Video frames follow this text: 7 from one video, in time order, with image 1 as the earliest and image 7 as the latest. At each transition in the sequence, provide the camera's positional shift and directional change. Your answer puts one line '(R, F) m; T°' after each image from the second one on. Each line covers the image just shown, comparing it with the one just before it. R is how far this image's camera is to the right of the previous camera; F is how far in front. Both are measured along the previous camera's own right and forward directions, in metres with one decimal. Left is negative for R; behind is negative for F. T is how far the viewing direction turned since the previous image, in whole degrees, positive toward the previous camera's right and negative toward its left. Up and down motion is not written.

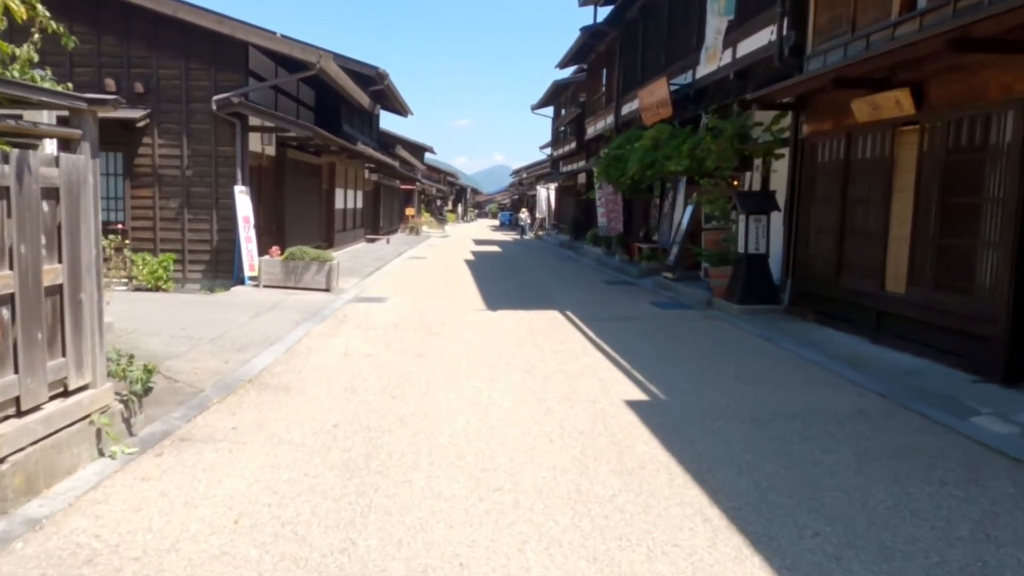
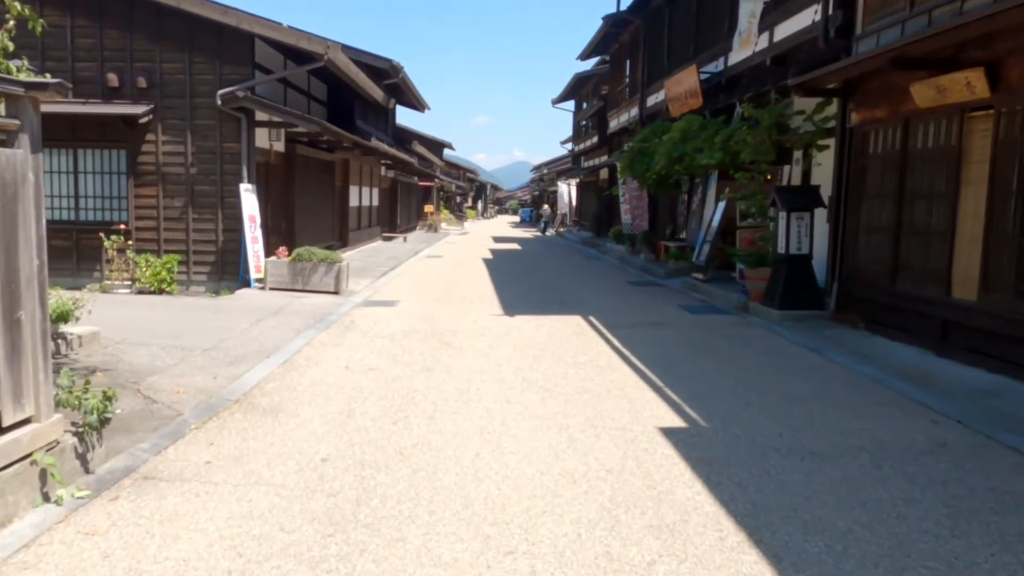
(0.0, +0.8) m; -1°
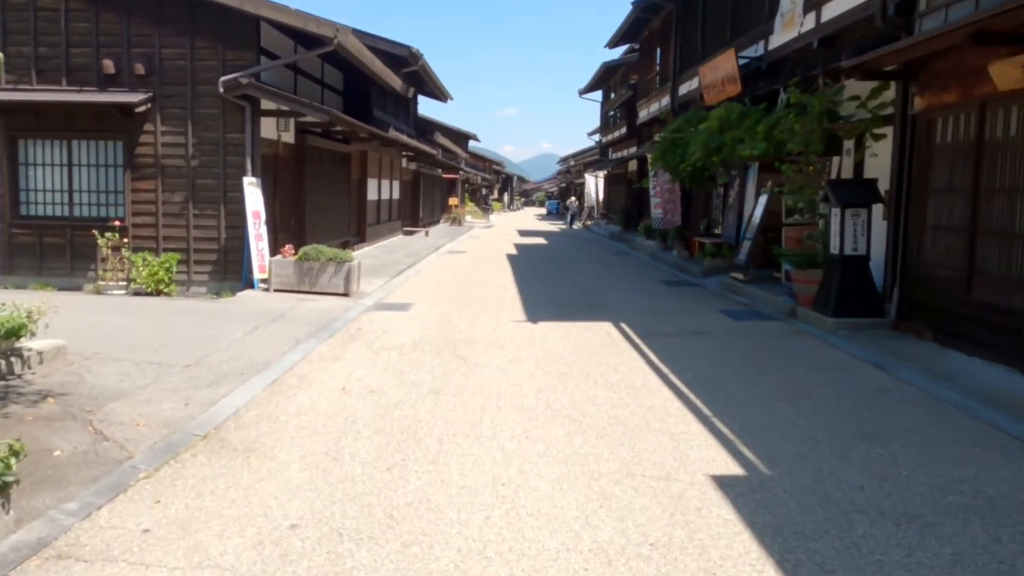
(0.0, +1.1) m; -2°
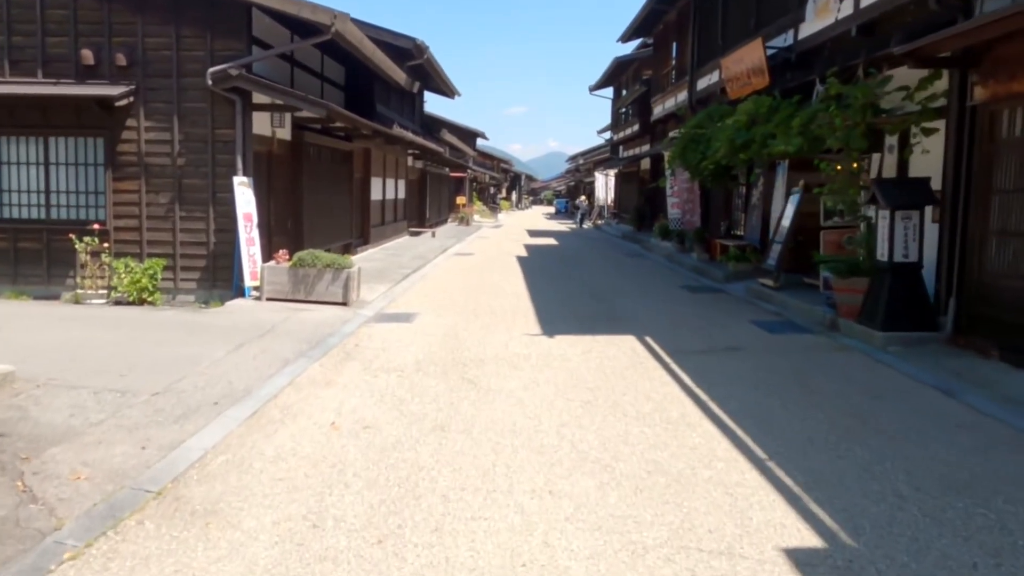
(-0.1, +1.0) m; 0°
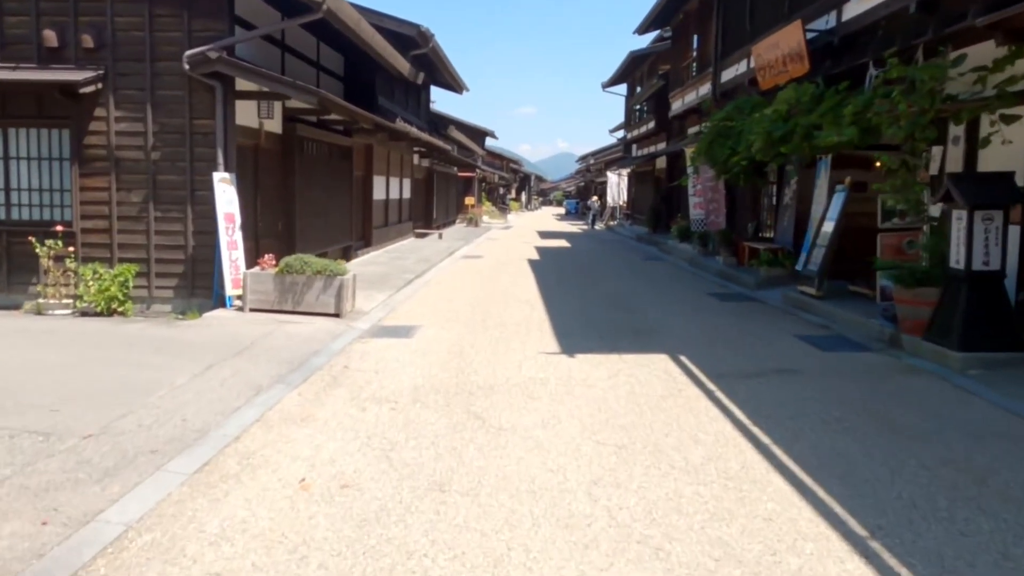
(0.0, +1.3) m; -1°
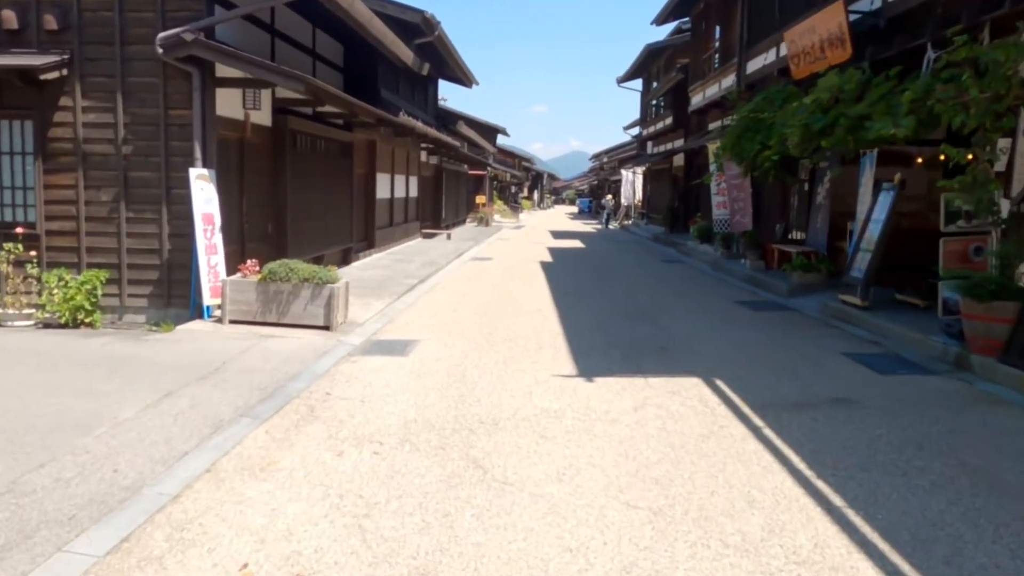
(0.0, +1.1) m; -1°
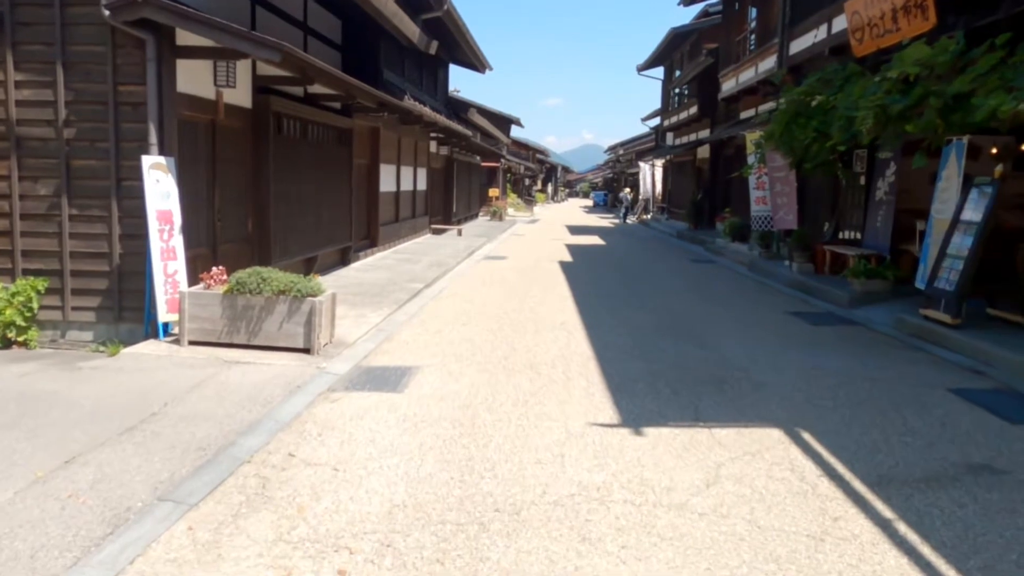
(-0.1, +1.7) m; -1°
